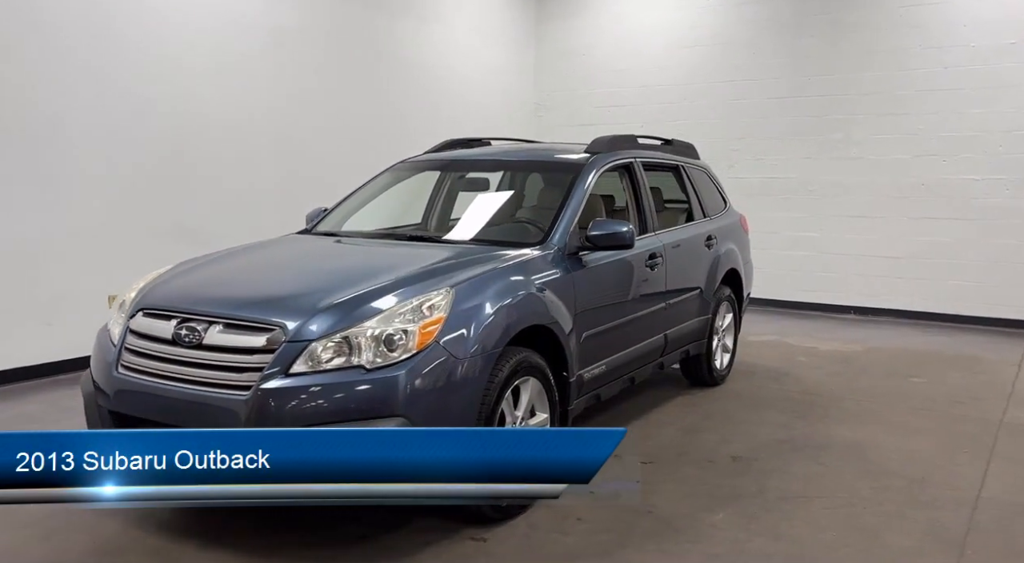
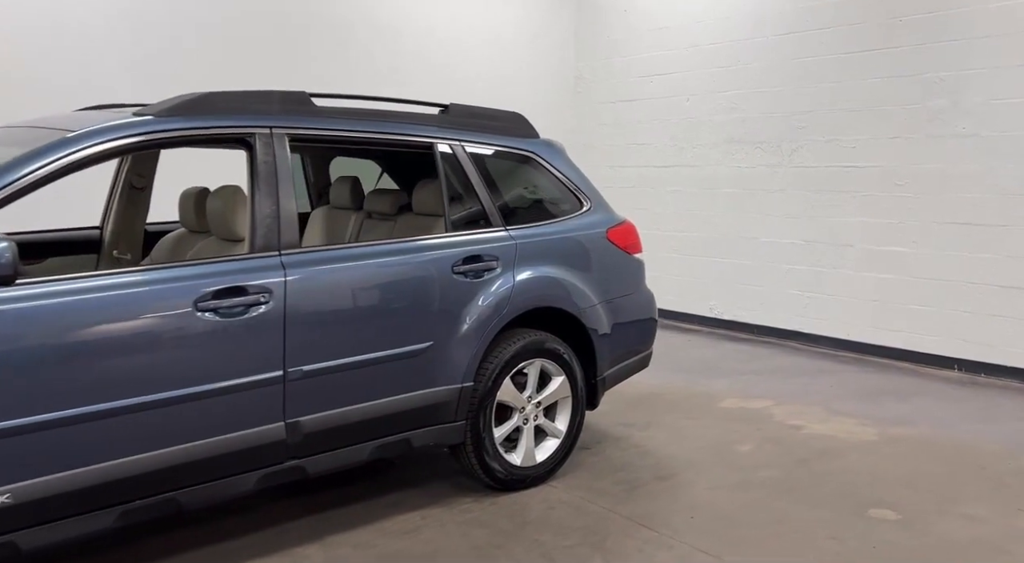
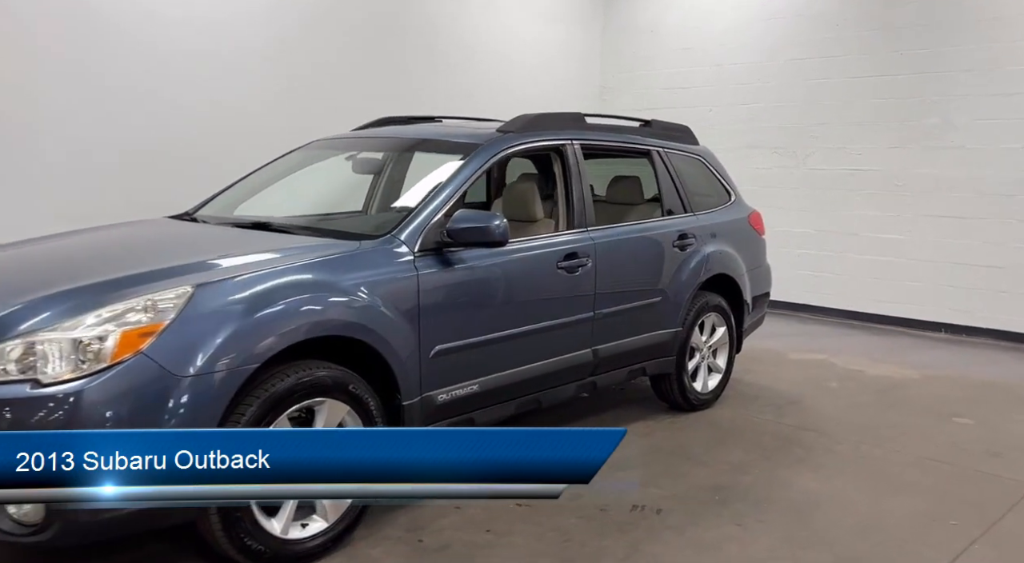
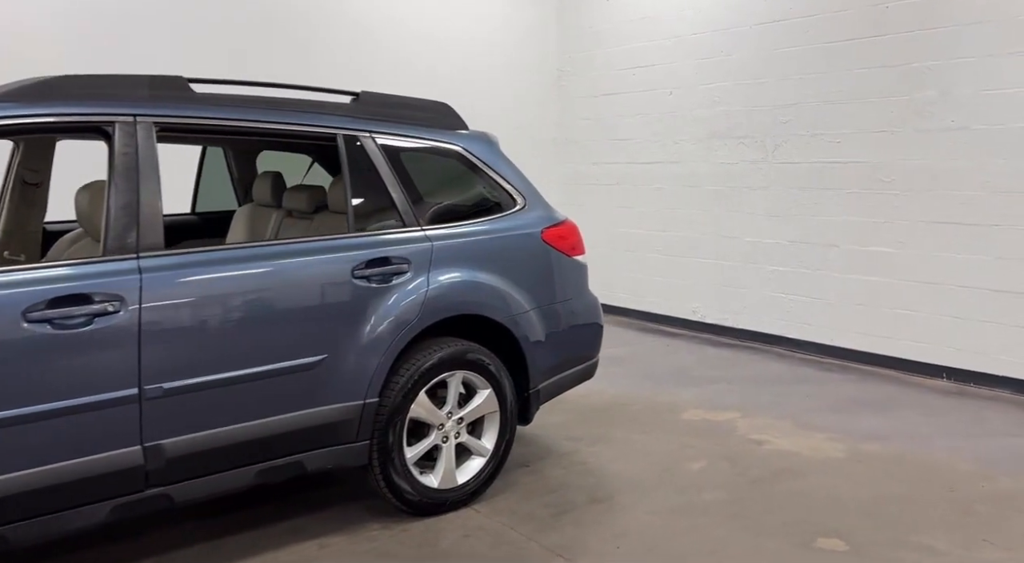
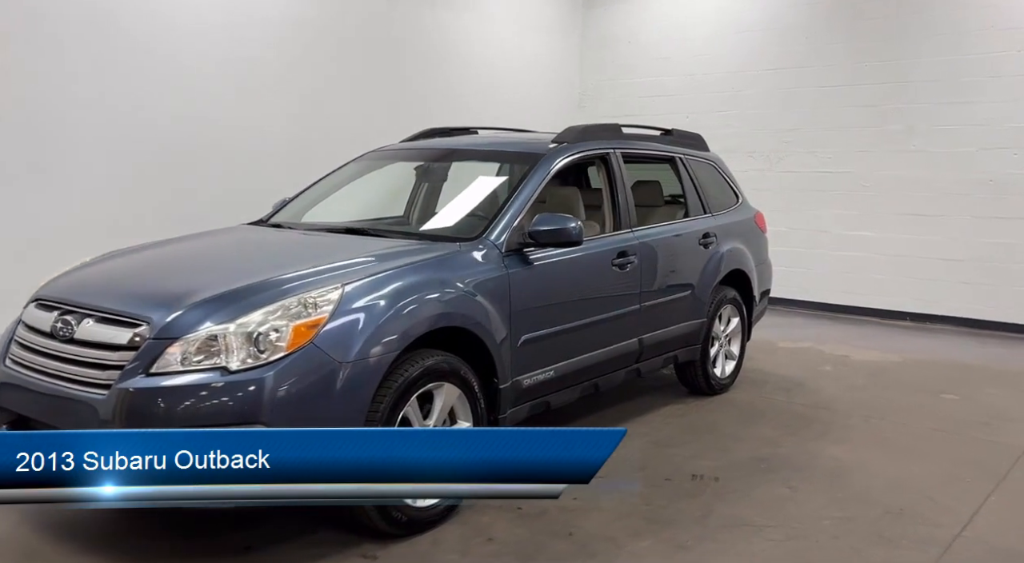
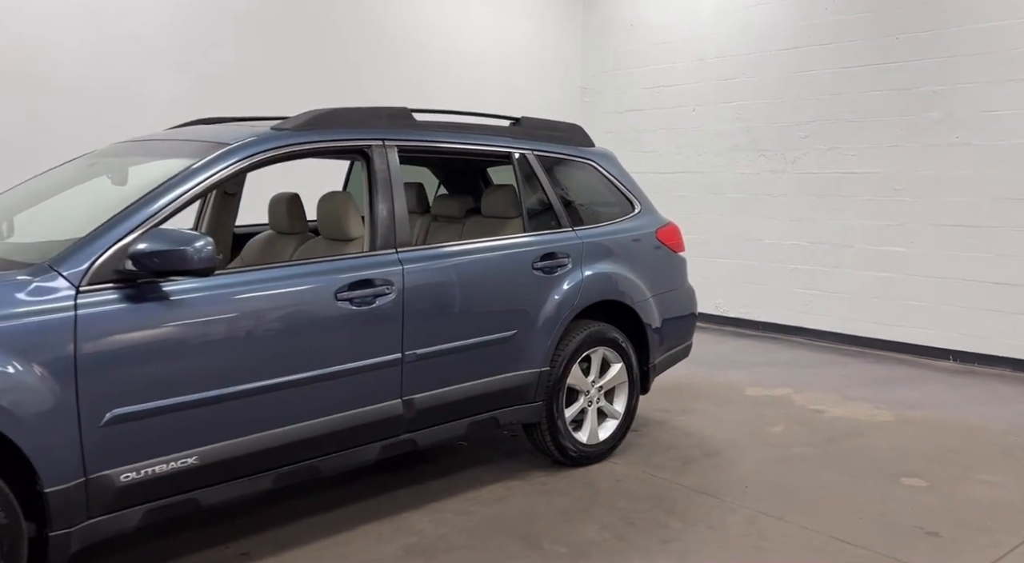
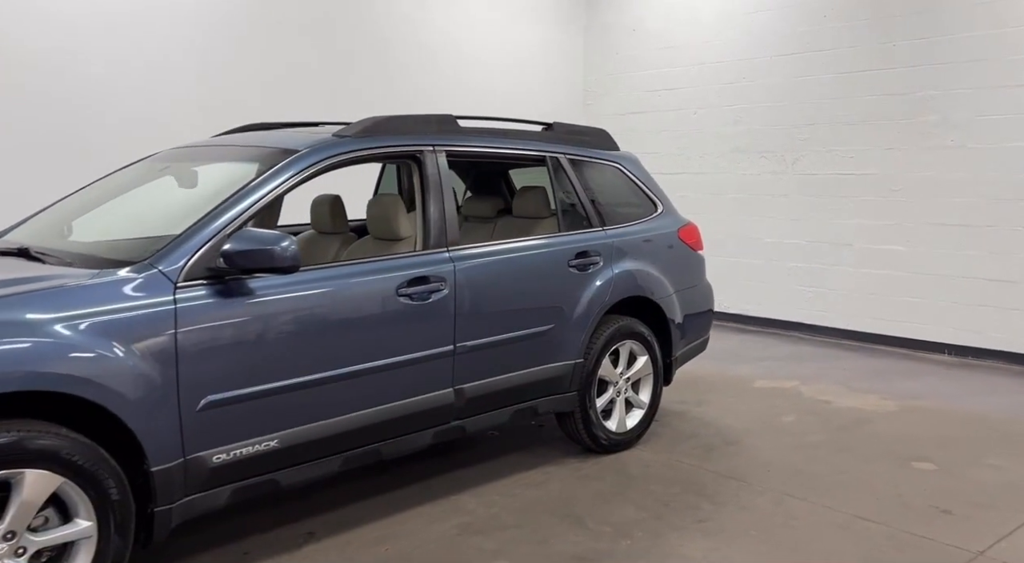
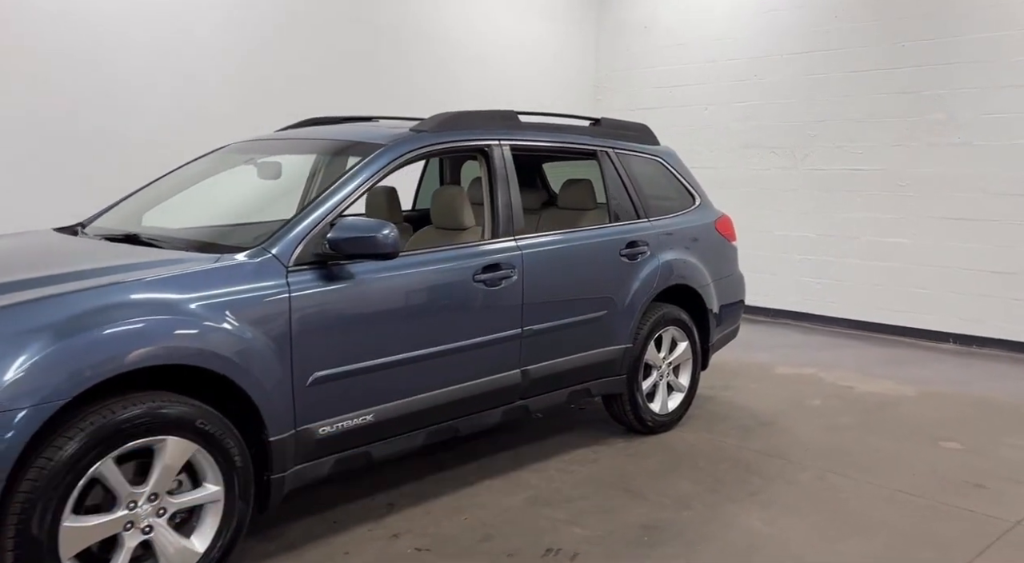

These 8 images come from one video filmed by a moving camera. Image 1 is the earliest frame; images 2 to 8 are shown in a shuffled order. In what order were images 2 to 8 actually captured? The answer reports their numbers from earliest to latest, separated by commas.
5, 3, 8, 7, 6, 2, 4
